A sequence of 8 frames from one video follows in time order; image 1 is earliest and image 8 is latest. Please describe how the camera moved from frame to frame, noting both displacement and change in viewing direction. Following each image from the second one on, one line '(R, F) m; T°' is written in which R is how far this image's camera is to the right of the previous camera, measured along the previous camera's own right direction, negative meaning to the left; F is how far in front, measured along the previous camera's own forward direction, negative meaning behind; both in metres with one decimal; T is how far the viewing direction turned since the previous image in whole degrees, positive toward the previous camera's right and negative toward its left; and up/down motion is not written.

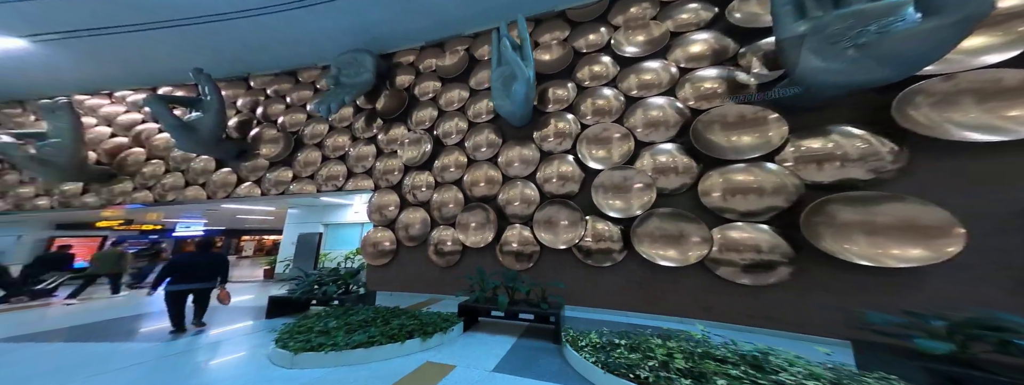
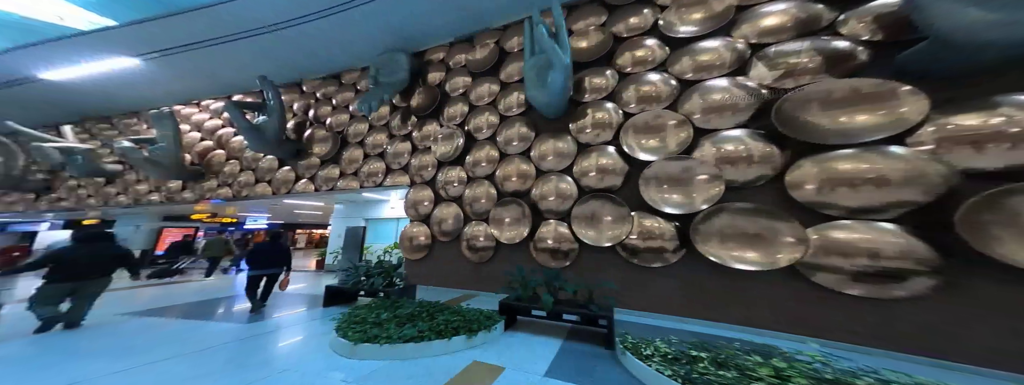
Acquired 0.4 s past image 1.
(-0.1, 0.0) m; -6°
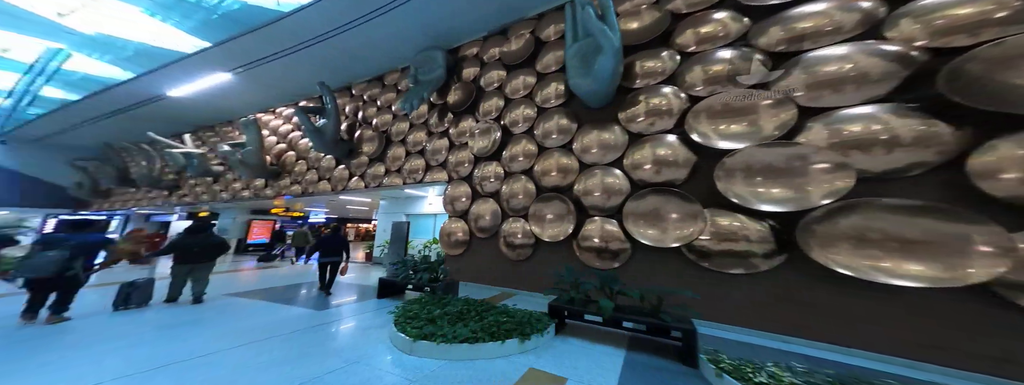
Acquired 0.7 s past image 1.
(-0.1, +0.1) m; -7°
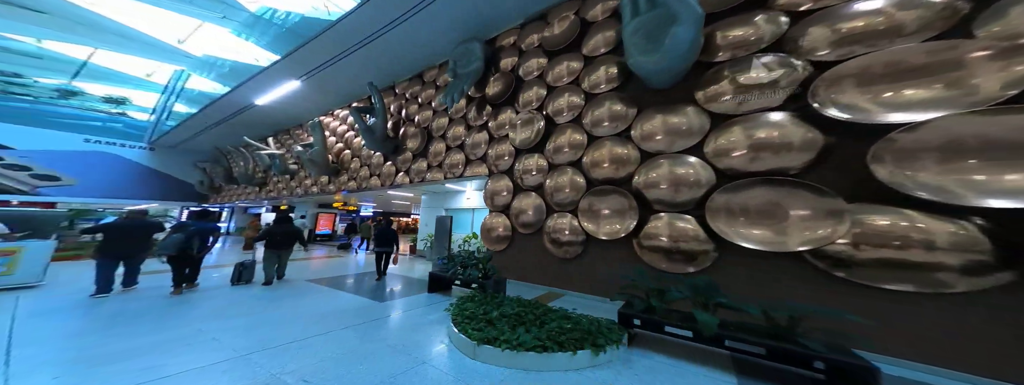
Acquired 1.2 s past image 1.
(-0.1, +0.1) m; -7°
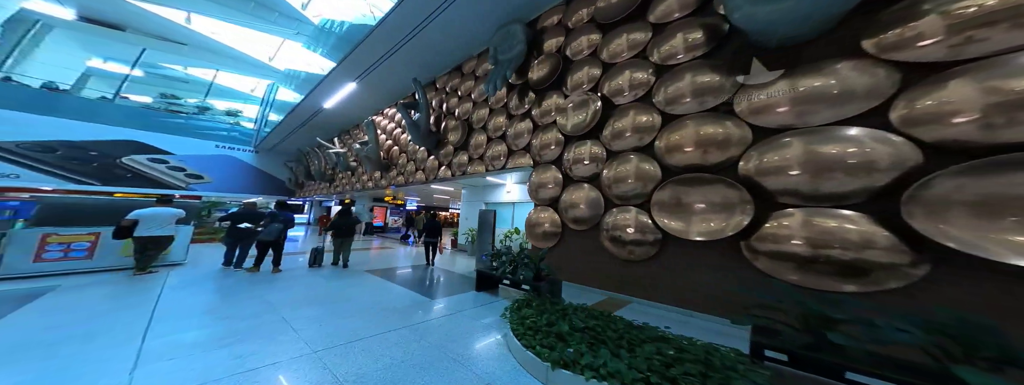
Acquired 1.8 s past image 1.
(-0.2, +0.2) m; -7°
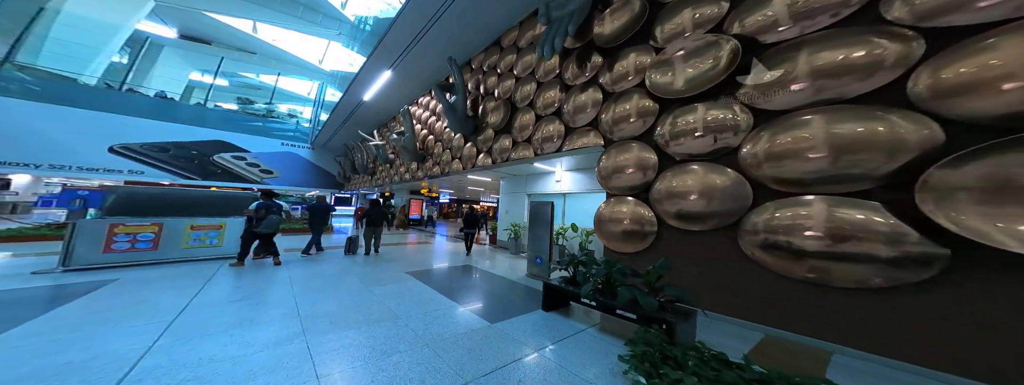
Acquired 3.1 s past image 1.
(-0.4, +0.7) m; -6°
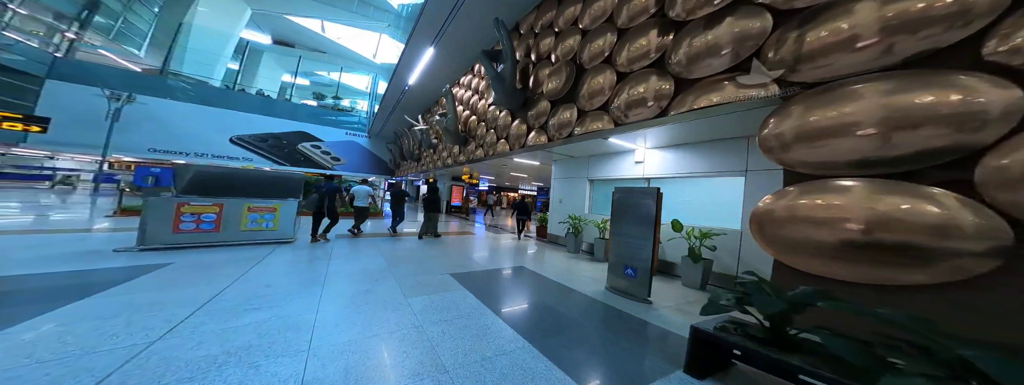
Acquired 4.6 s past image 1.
(-0.4, +0.9) m; -8°
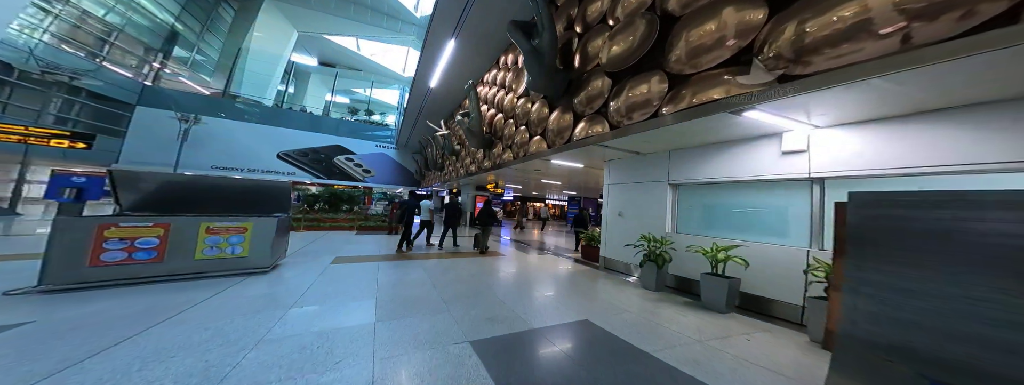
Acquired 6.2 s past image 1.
(-0.4, +1.4) m; -6°
